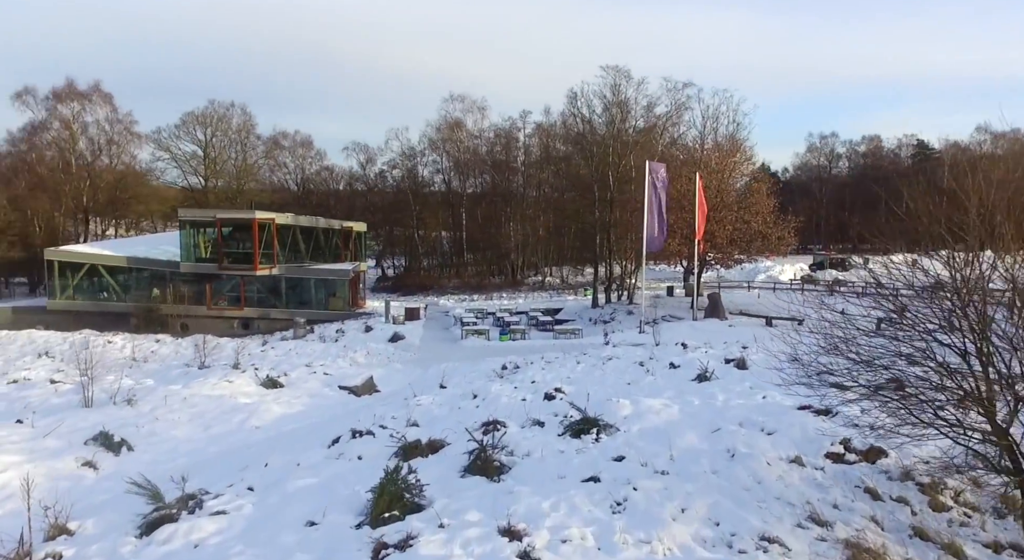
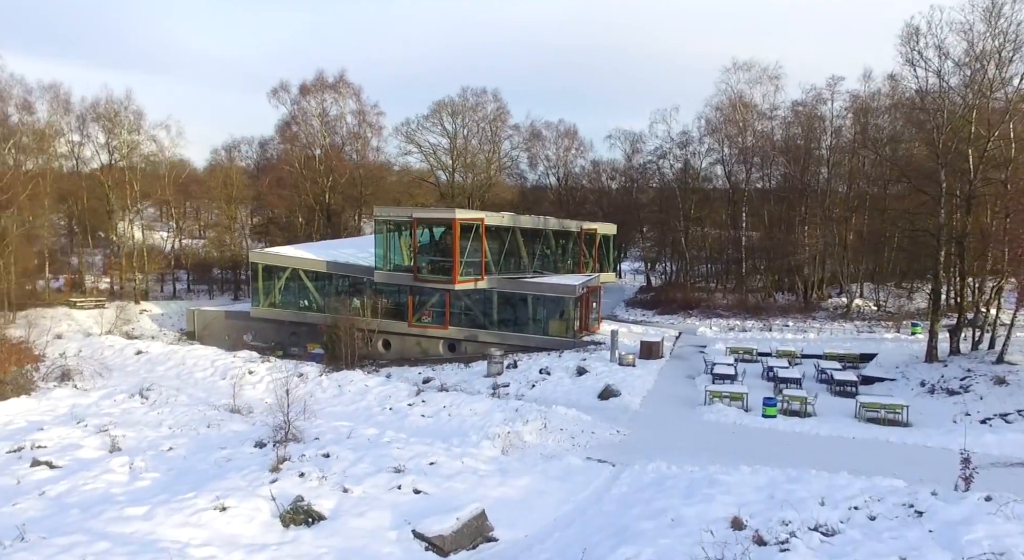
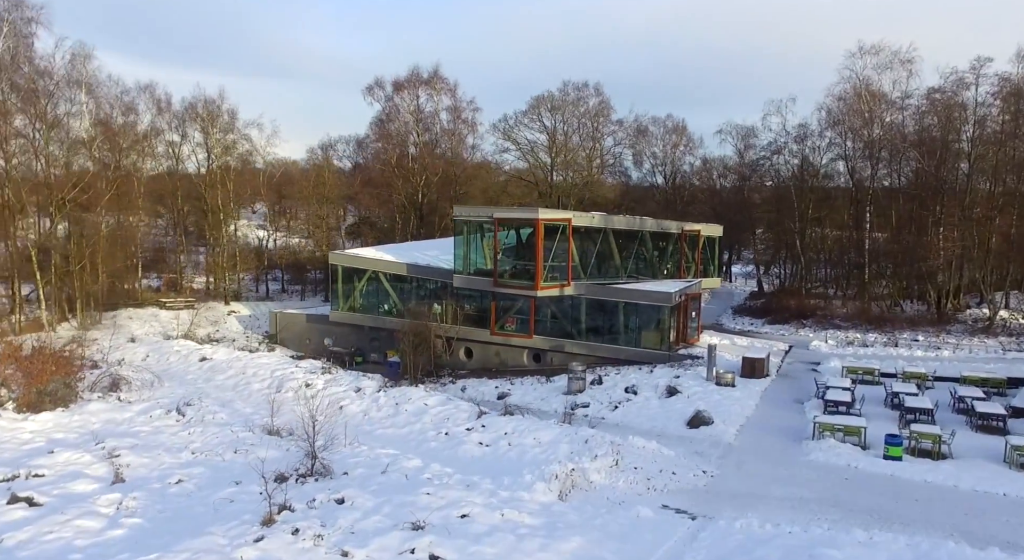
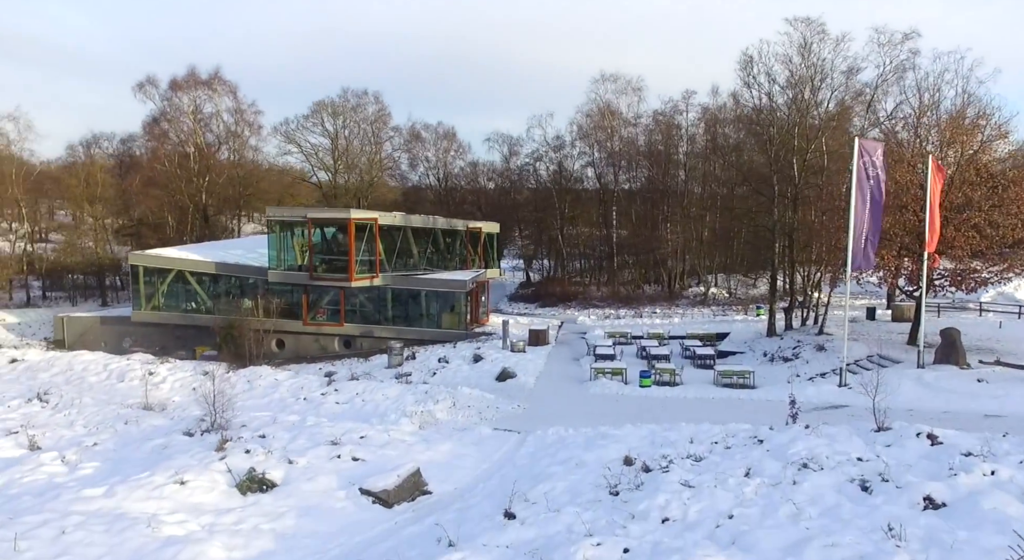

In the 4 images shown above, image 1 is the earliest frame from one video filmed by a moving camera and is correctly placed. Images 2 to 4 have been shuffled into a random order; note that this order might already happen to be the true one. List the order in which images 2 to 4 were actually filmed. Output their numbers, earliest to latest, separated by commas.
4, 2, 3
